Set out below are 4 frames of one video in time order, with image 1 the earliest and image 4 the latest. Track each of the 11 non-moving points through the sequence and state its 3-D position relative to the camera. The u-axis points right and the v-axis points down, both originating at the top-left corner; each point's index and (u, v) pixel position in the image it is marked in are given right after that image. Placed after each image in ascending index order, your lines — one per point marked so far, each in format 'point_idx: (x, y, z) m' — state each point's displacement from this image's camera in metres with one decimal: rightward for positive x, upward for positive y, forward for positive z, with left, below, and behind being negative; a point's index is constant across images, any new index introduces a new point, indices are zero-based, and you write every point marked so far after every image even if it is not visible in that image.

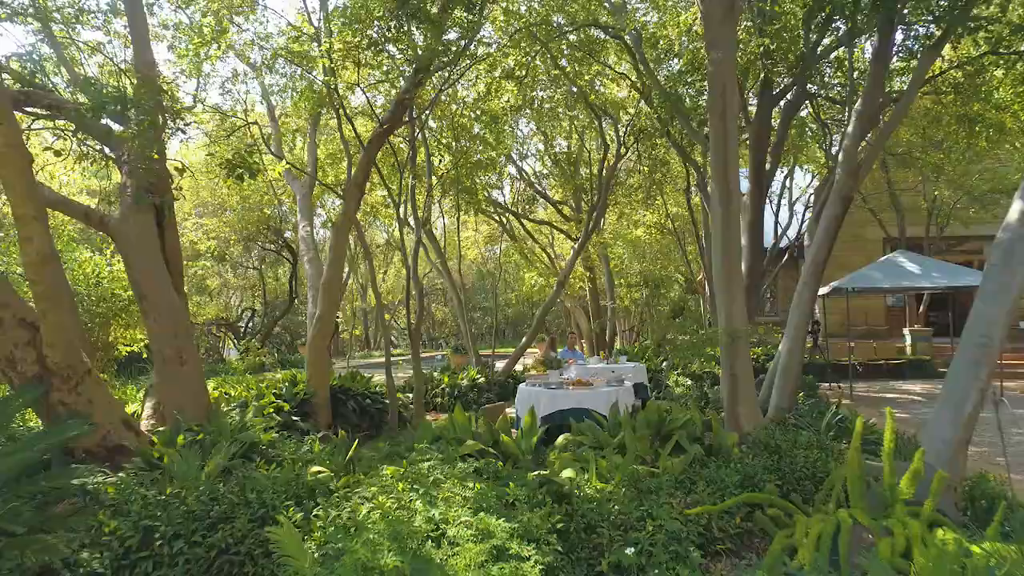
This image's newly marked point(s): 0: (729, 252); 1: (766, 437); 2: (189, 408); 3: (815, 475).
0: (+1.6, +0.3, +5.3) m
1: (+1.6, -0.9, +4.6) m
2: (-2.4, -0.9, +5.5) m
3: (+1.7, -1.1, +4.1) m
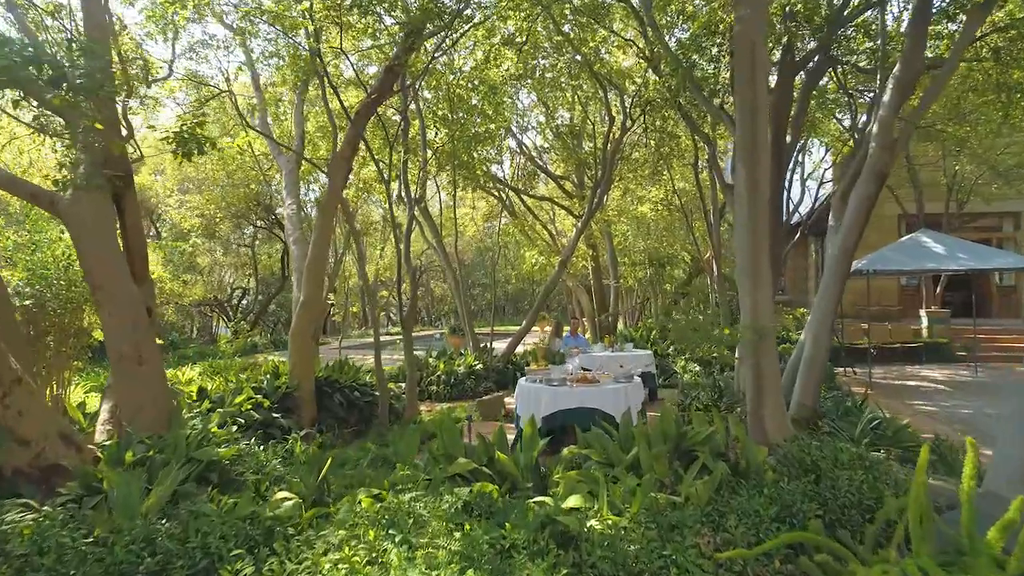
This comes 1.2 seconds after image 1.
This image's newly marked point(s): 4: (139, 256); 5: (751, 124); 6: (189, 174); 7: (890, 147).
0: (+1.6, +0.3, +4.7) m
1: (+1.6, -0.9, +4.0) m
2: (-2.5, -0.8, +4.9) m
3: (+1.7, -1.0, +3.5) m
4: (-2.9, +0.3, +5.8) m
5: (+1.5, +1.0, +4.6) m
6: (-6.5, +2.3, +14.8) m
7: (+3.1, +1.1, +5.9) m
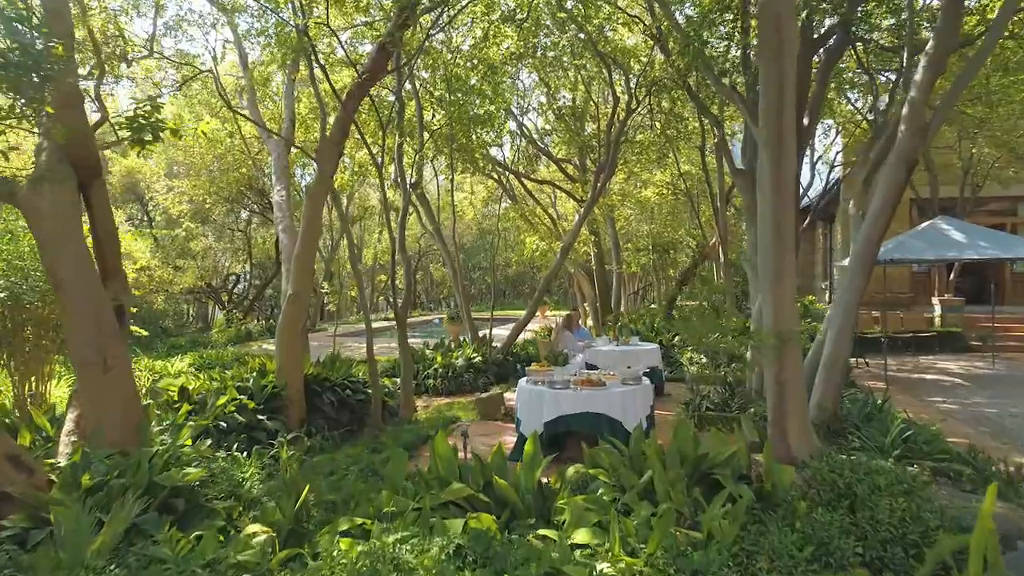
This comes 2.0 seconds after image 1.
0: (+1.6, +0.3, +4.2) m
1: (+1.6, -0.9, +3.6) m
2: (-2.5, -0.8, +4.5) m
3: (+1.7, -1.1, +3.1) m
4: (-2.9, +0.3, +5.3) m
5: (+1.5, +1.0, +4.1) m
6: (-6.5, +2.6, +14.3) m
7: (+3.1, +1.2, +5.5) m
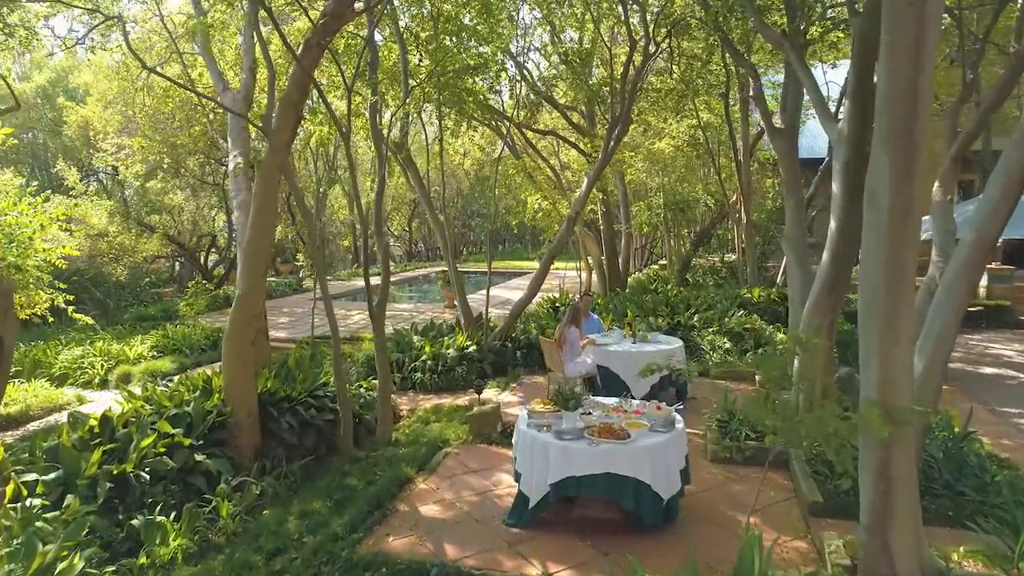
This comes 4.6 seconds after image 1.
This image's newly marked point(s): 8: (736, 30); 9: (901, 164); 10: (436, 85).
0: (+1.5, +0.1, +2.9) m
1: (+1.6, -1.2, +2.4) m
2: (-2.5, -1.1, +3.3) m
3: (+1.7, -1.4, +1.9) m
4: (-3.0, +0.1, +4.0) m
5: (+1.5, +0.8, +2.7) m
6: (-6.6, +3.2, +12.7) m
7: (+3.1, +1.0, +4.1) m
8: (+2.3, +2.7, +7.6) m
9: (+1.5, +0.5, +2.8) m
10: (-0.9, +2.2, +8.0) m
